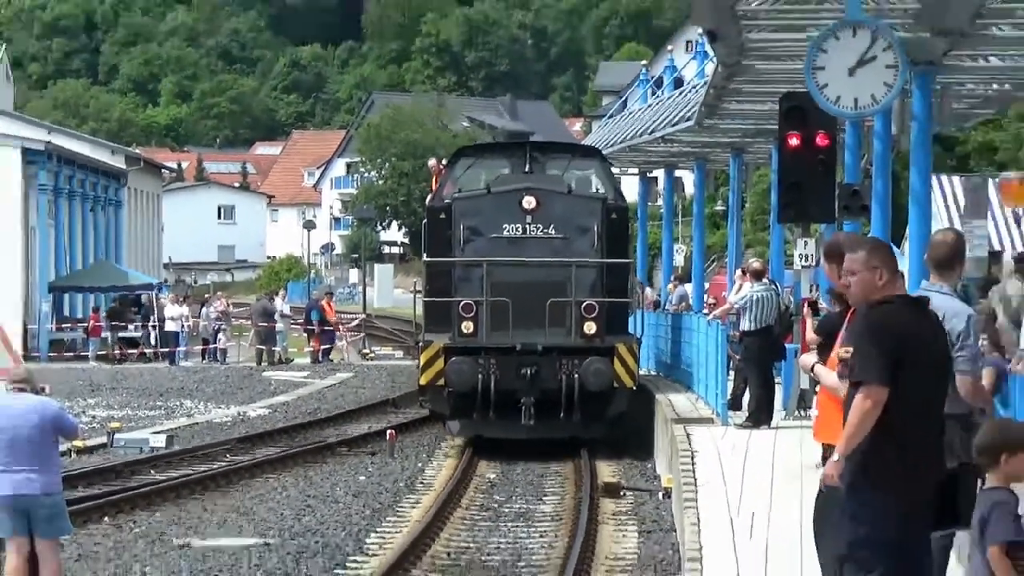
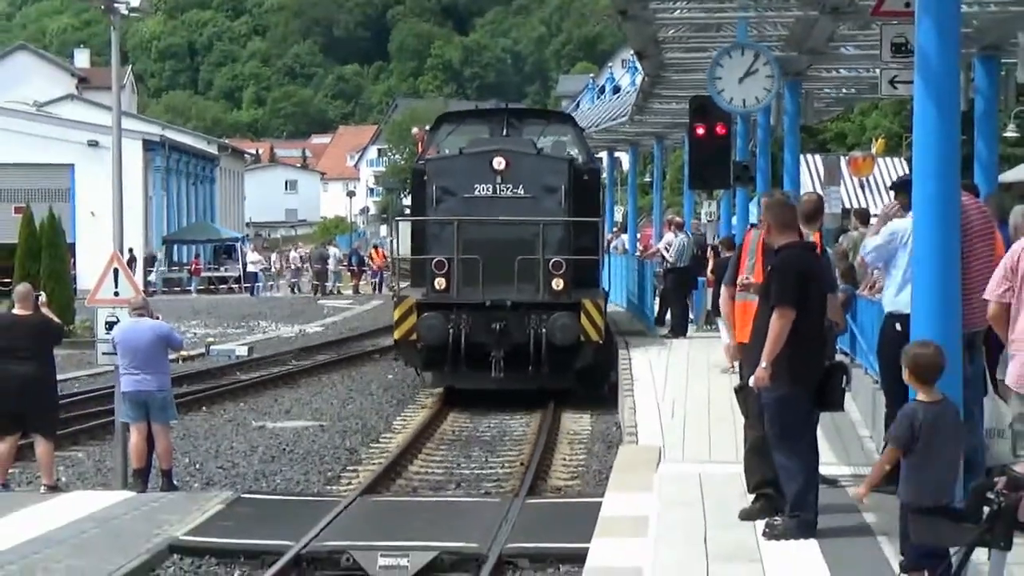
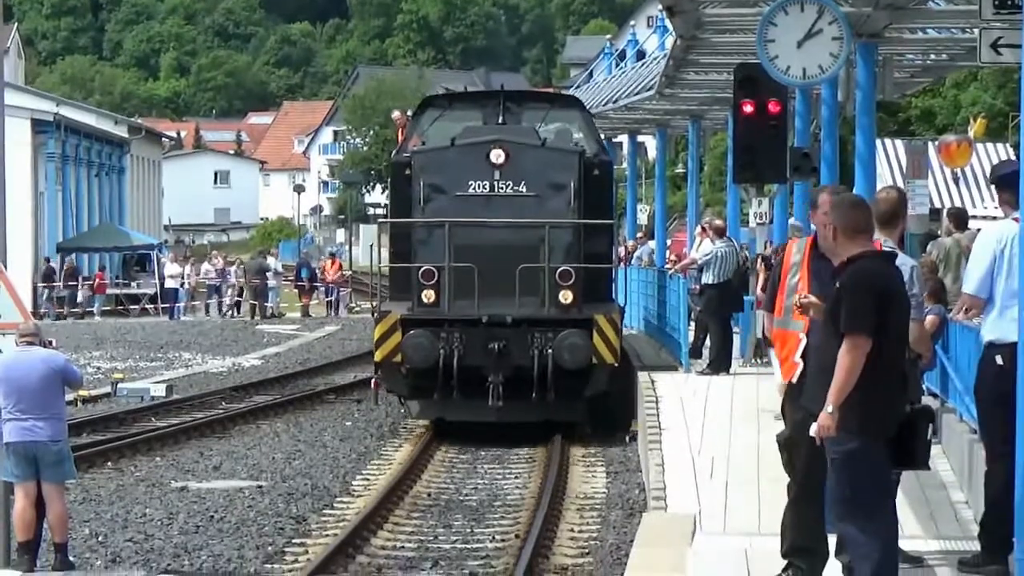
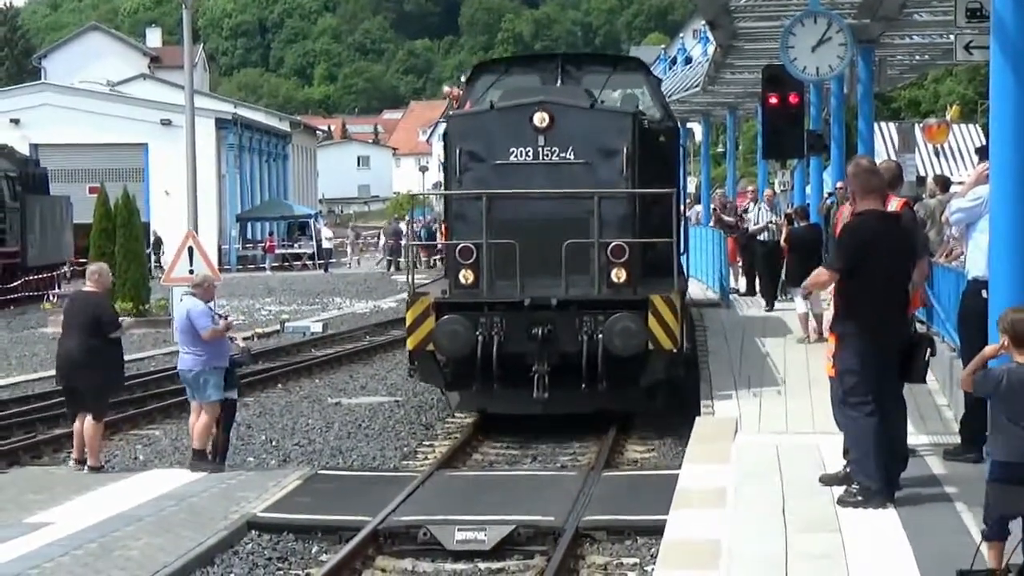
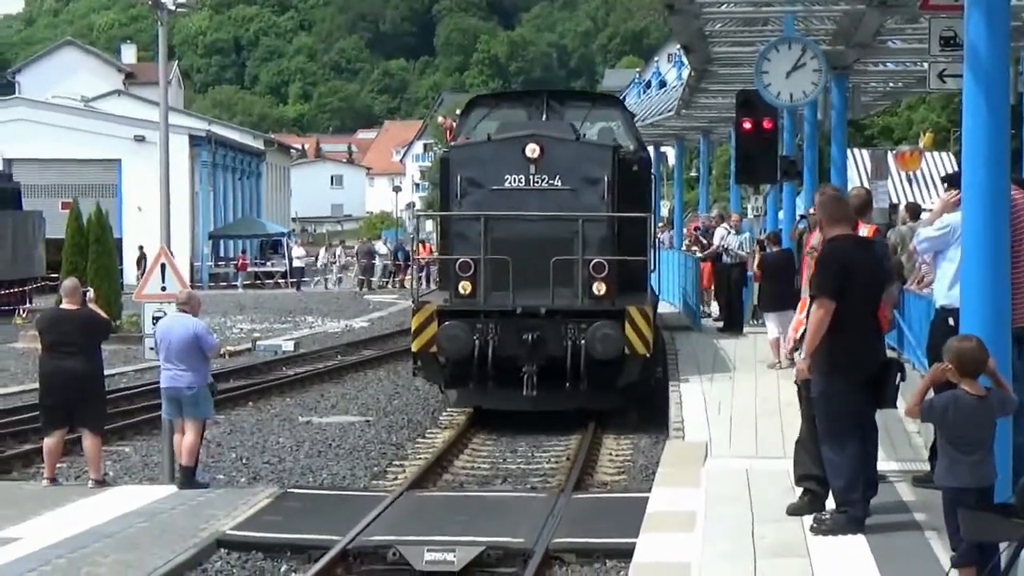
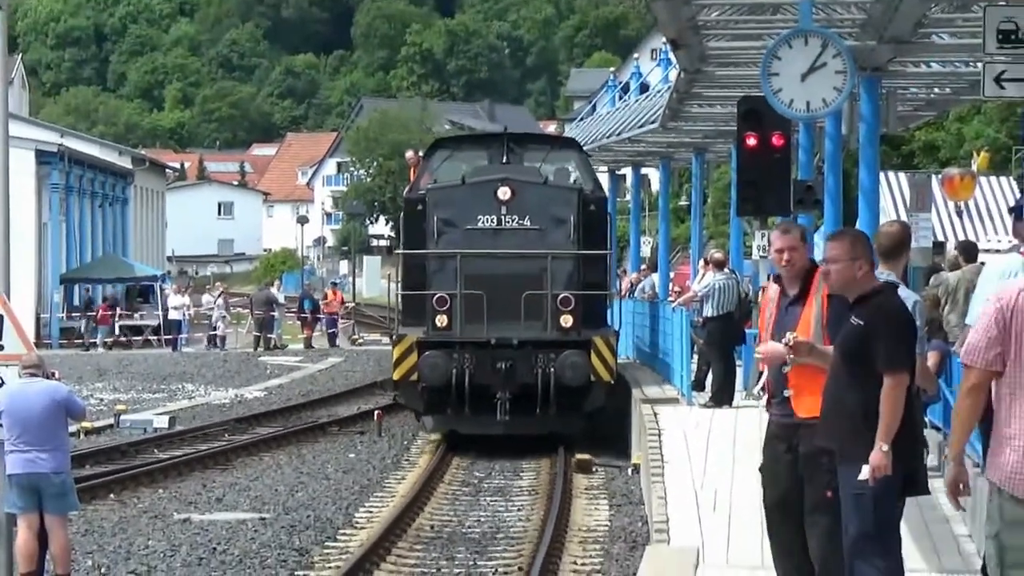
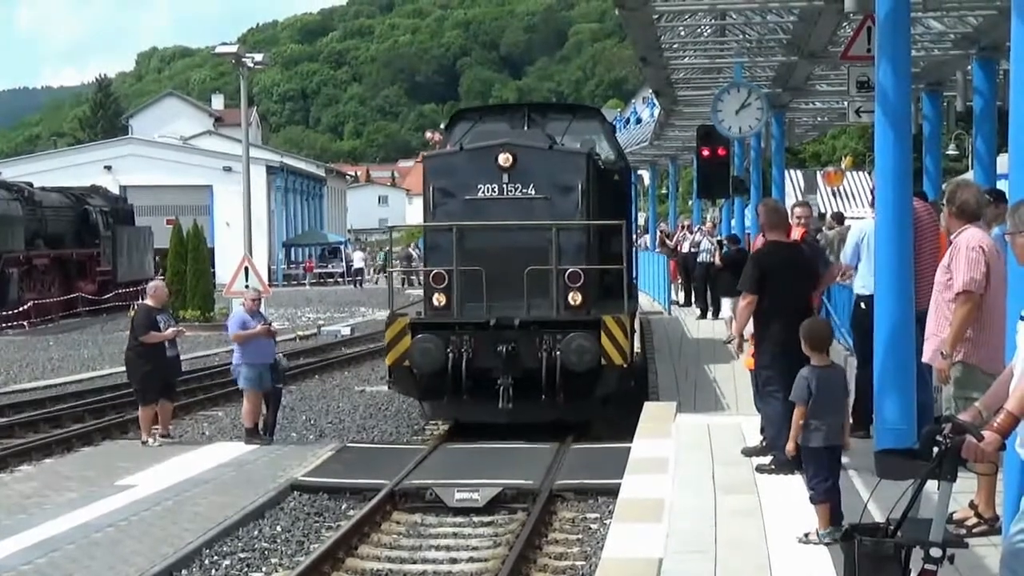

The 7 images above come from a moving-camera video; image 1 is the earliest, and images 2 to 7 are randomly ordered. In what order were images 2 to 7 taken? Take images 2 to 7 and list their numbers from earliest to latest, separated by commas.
6, 3, 2, 5, 4, 7
